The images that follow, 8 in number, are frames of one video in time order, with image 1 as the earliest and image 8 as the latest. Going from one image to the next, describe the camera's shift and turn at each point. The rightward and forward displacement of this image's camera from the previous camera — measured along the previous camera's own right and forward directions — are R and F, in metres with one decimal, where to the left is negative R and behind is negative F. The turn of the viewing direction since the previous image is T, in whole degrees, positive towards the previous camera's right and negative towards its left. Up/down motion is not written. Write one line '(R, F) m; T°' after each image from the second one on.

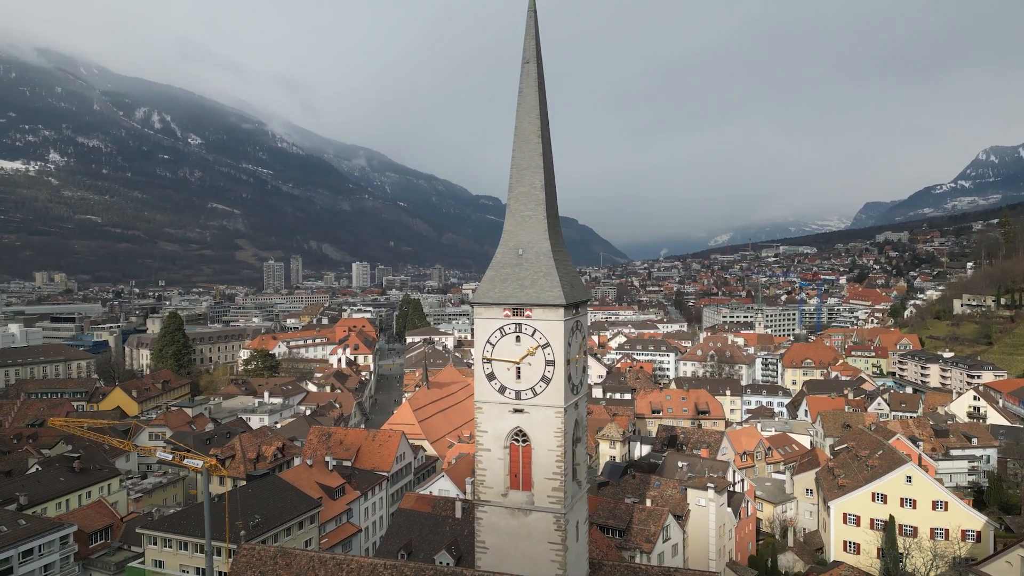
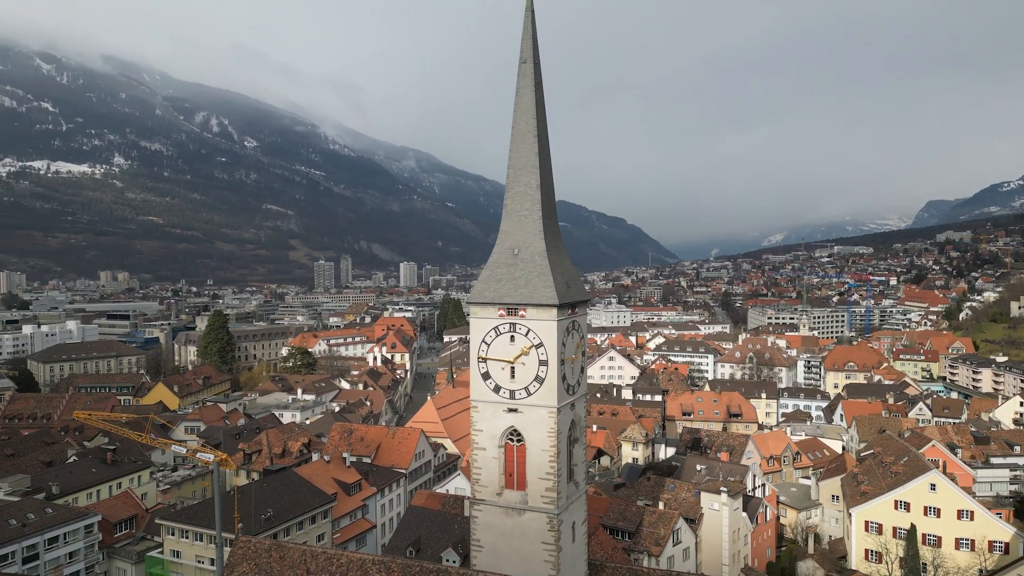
(+1.3, 0.0) m; -4°
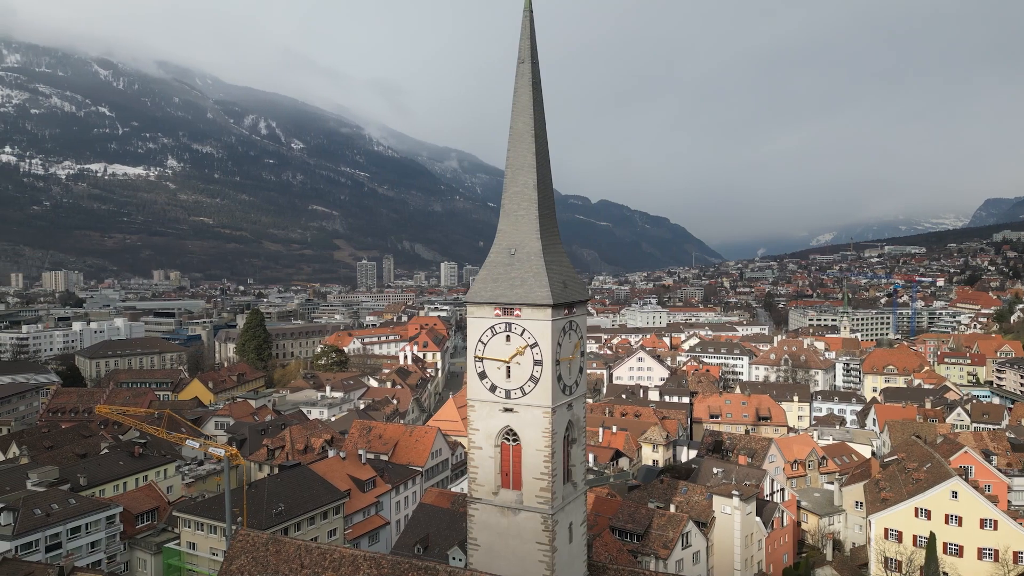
(+1.2, 0.0) m; -3°
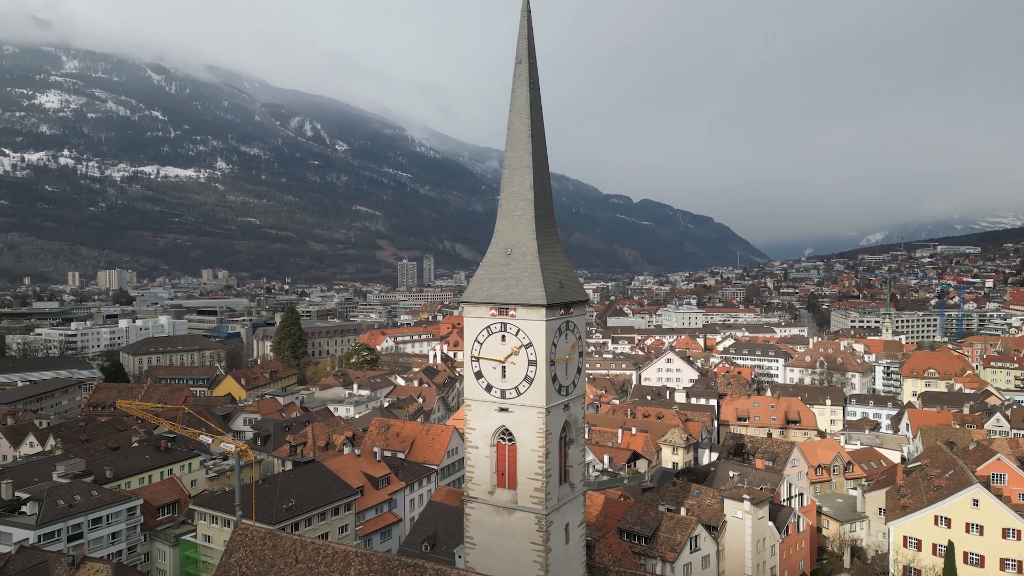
(+1.1, 0.0) m; -3°
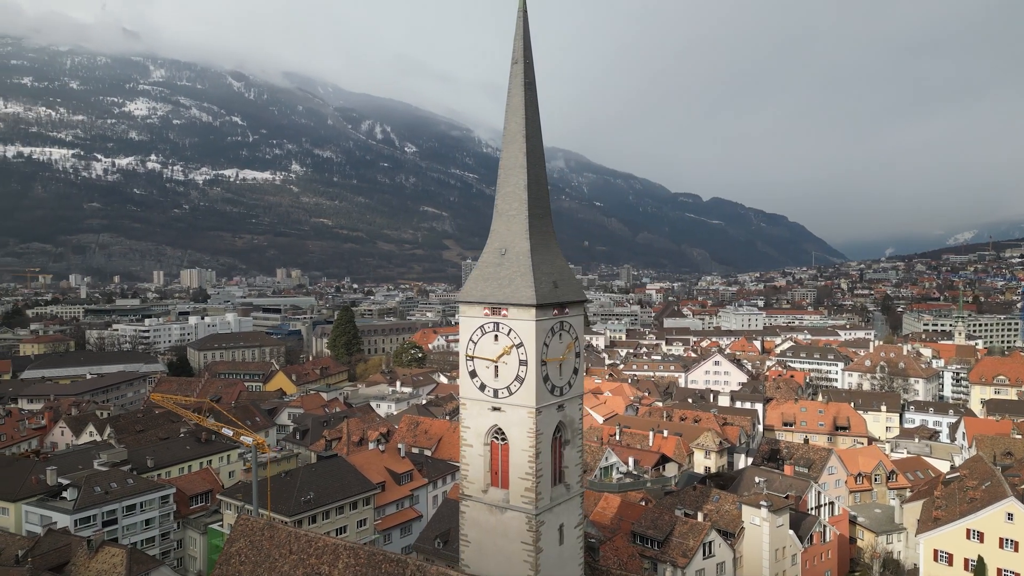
(+1.8, 0.0) m; -5°
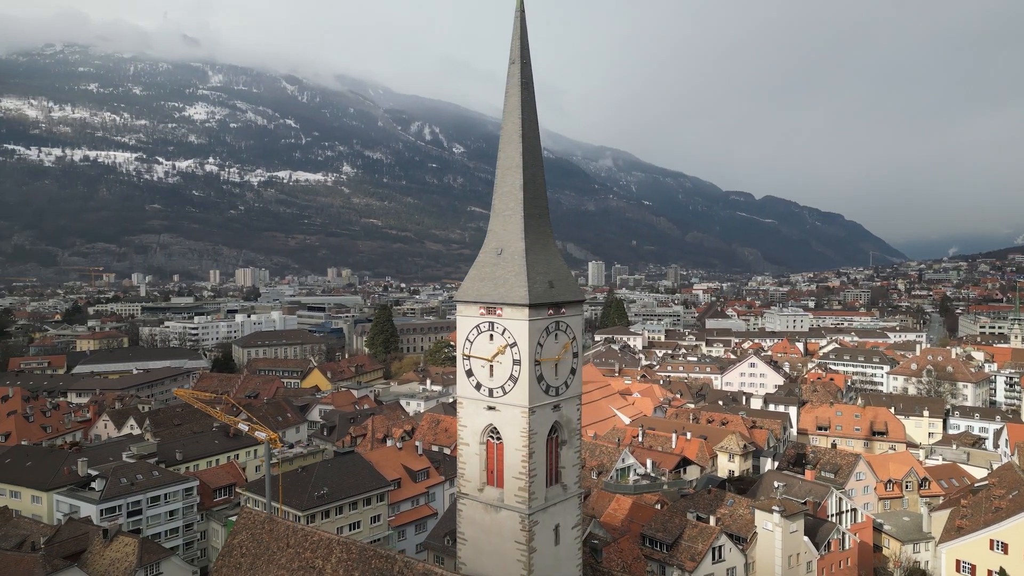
(+1.3, 0.0) m; -4°
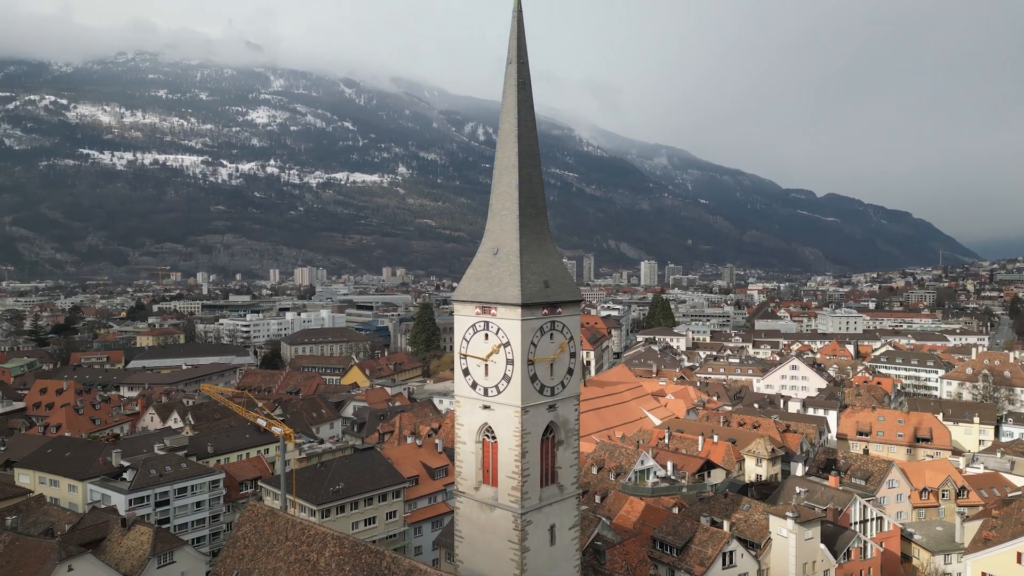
(+1.5, 0.0) m; -4°
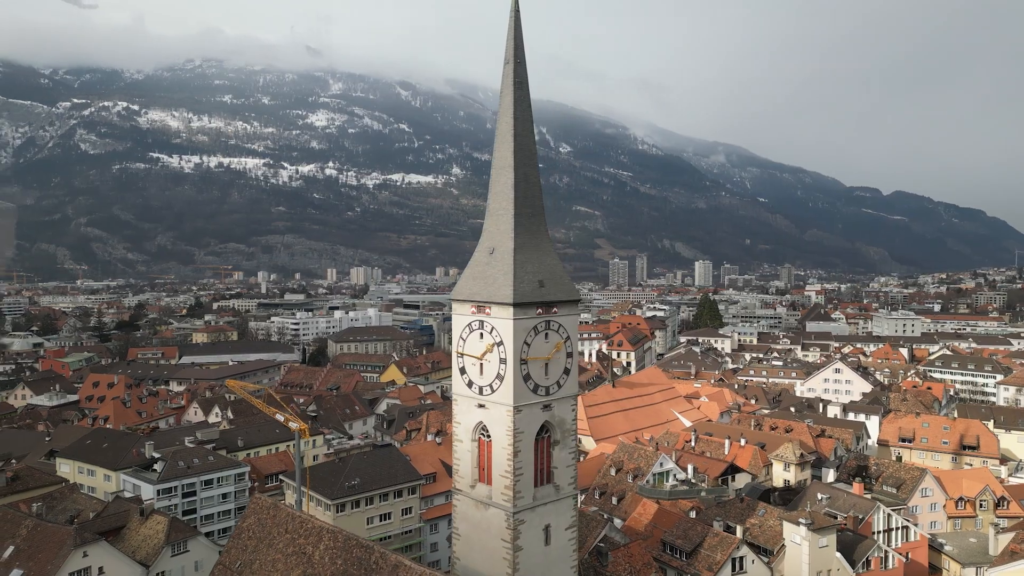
(+1.5, 0.0) m; -4°
